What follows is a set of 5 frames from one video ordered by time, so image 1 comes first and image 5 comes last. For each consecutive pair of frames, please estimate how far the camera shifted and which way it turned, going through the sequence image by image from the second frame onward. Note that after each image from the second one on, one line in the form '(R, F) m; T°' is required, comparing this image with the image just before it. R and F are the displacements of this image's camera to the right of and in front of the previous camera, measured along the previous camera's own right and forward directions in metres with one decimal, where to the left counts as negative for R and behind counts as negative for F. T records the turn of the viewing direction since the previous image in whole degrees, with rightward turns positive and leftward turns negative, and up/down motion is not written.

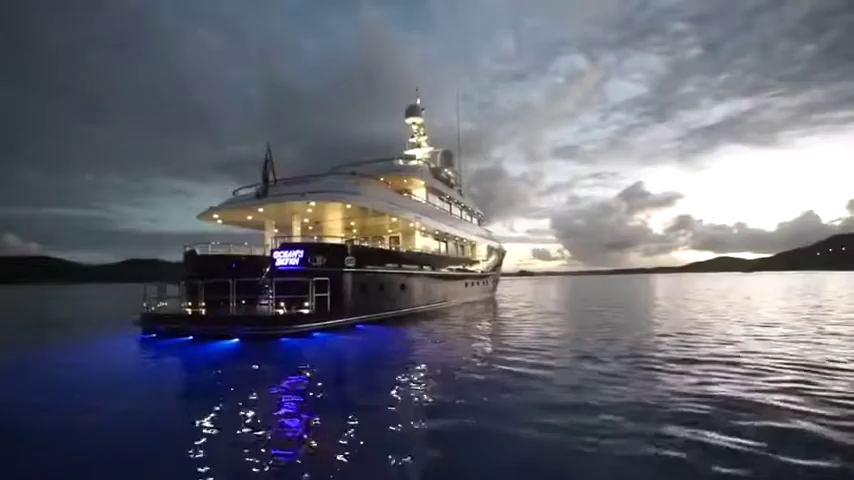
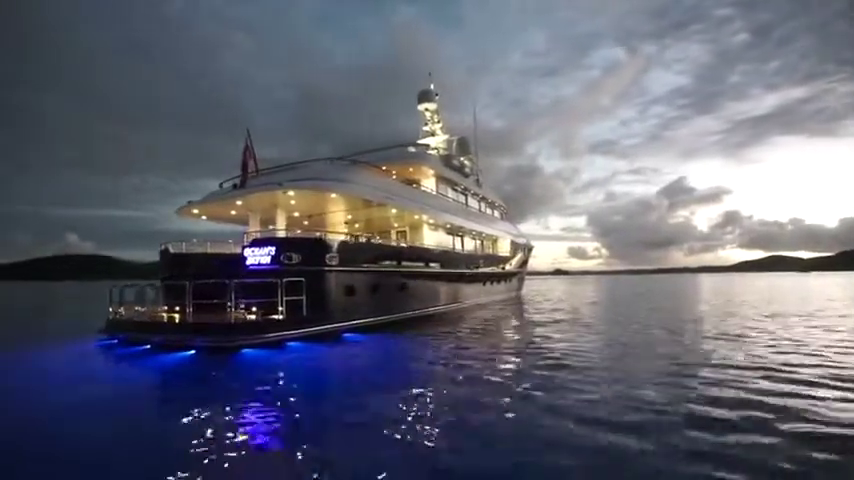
(+0.7, +1.5) m; -4°
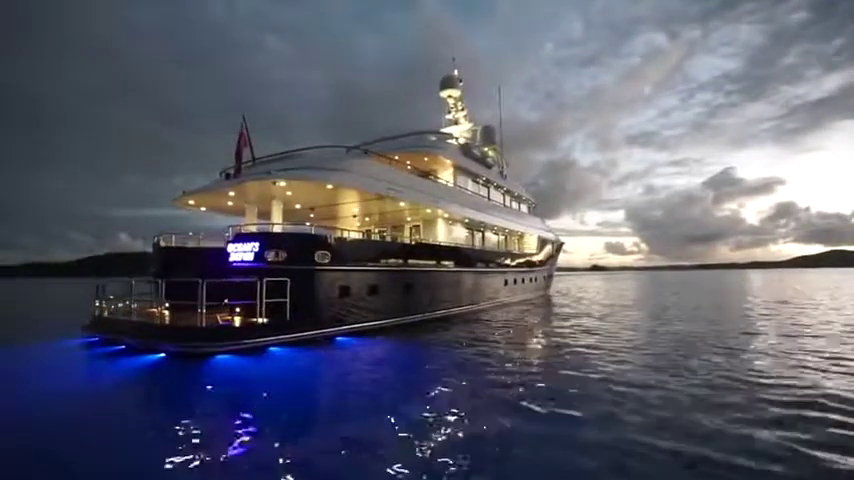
(+0.5, +1.0) m; -4°
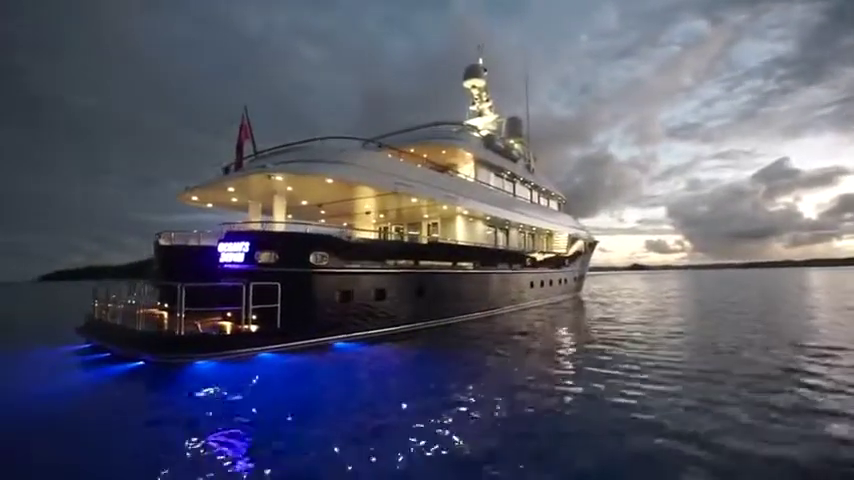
(+0.4, +0.8) m; -4°
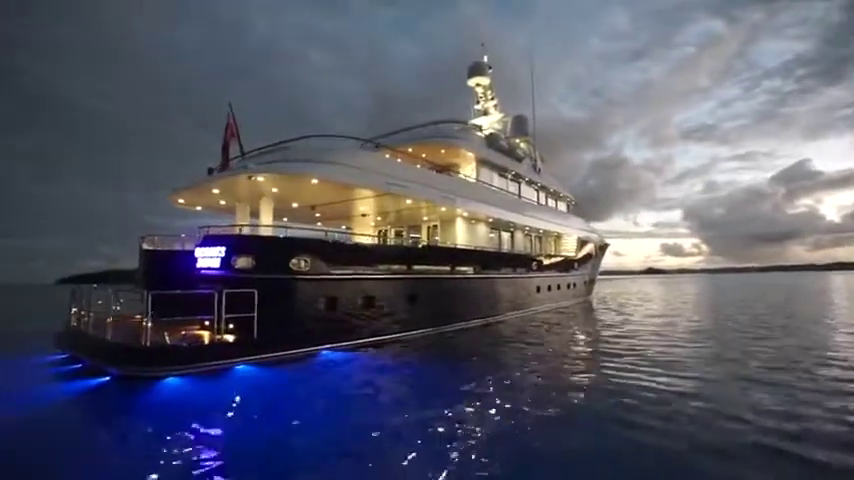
(+0.3, +0.5) m; -2°
